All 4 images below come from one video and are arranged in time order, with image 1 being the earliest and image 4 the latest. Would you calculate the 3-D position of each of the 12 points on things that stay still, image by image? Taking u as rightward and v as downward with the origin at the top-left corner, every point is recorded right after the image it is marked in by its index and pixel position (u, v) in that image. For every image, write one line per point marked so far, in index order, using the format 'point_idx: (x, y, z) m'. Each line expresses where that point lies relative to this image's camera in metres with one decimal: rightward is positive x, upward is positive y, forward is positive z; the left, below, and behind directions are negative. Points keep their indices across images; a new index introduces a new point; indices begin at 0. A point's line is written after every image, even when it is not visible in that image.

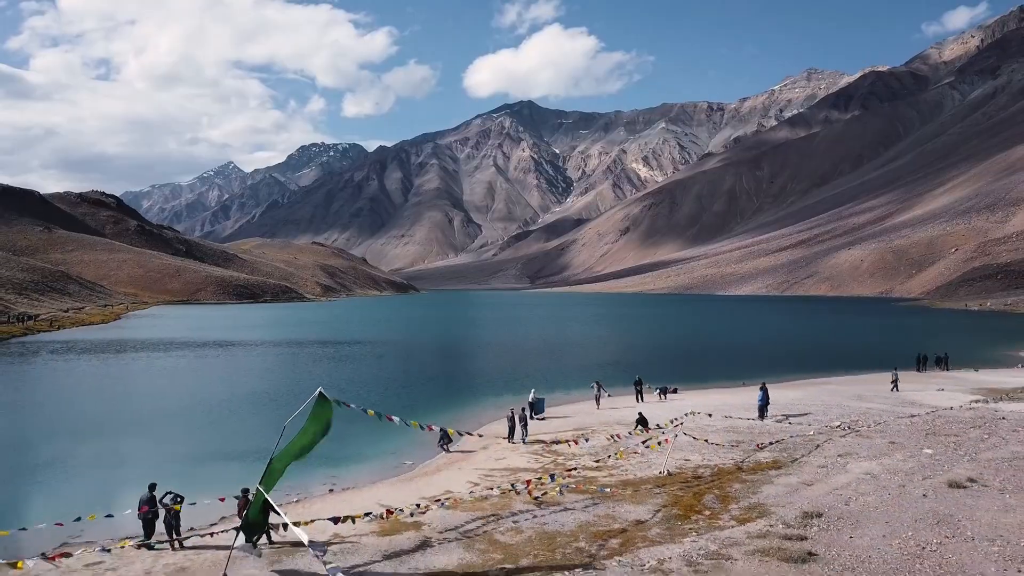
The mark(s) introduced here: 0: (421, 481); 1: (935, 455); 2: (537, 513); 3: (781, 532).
0: (-2.4, -5.2, +18.4) m
1: (+11.3, -4.4, +18.1) m
2: (+0.6, -4.9, +15.0) m
3: (+5.2, -4.7, +13.2) m
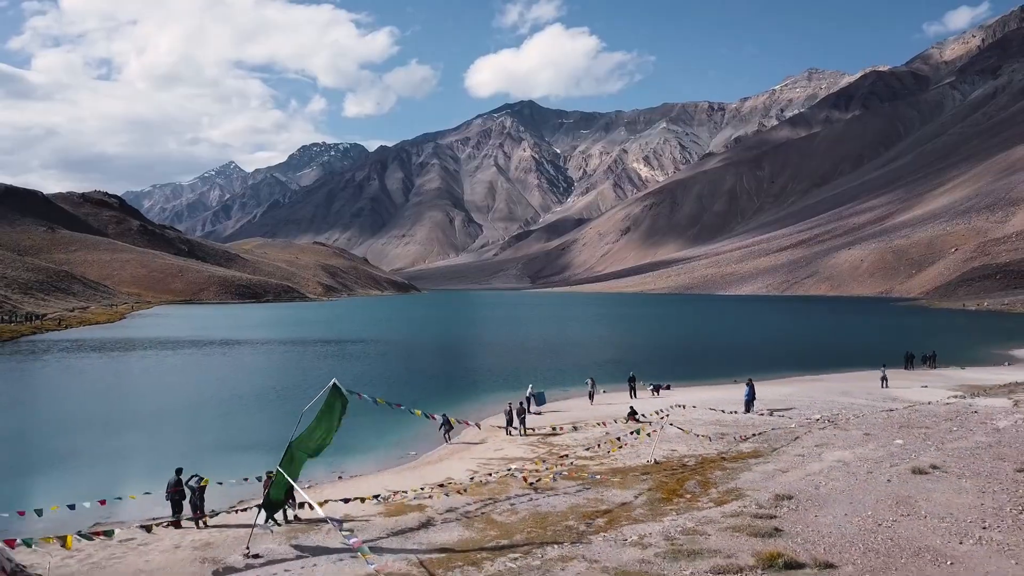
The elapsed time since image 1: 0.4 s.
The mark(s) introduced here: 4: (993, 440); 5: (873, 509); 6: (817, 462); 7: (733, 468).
0: (-2.5, -5.2, +19.7) m
1: (+11.2, -4.4, +19.3) m
2: (+0.5, -5.0, +16.3) m
3: (+5.1, -4.7, +14.4) m
4: (+13.6, -4.2, +19.2) m
5: (+7.5, -4.6, +14.1) m
6: (+8.1, -4.6, +18.1) m
7: (+5.7, -4.8, +18.0) m
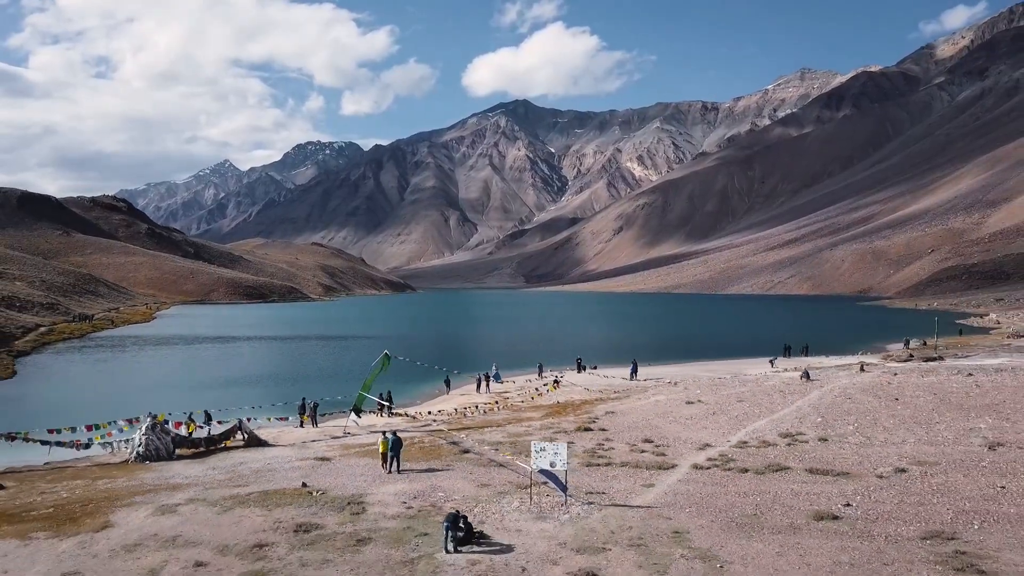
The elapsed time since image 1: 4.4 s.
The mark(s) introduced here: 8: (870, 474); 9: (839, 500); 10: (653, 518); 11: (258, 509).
0: (-4.3, -6.0, +34.2) m
1: (+9.4, -5.2, +34.0) m
2: (-1.3, -5.8, +30.8) m
3: (+3.3, -5.6, +29.0) m
4: (+11.8, -5.0, +33.9) m
5: (+5.7, -5.4, +28.7) m
6: (+6.3, -5.4, +32.7) m
7: (+3.9, -5.6, +32.6) m
8: (+9.7, -5.0, +18.5) m
9: (+7.9, -5.1, +16.5) m
10: (+3.1, -5.2, +15.5) m
11: (-6.6, -5.7, +17.5) m
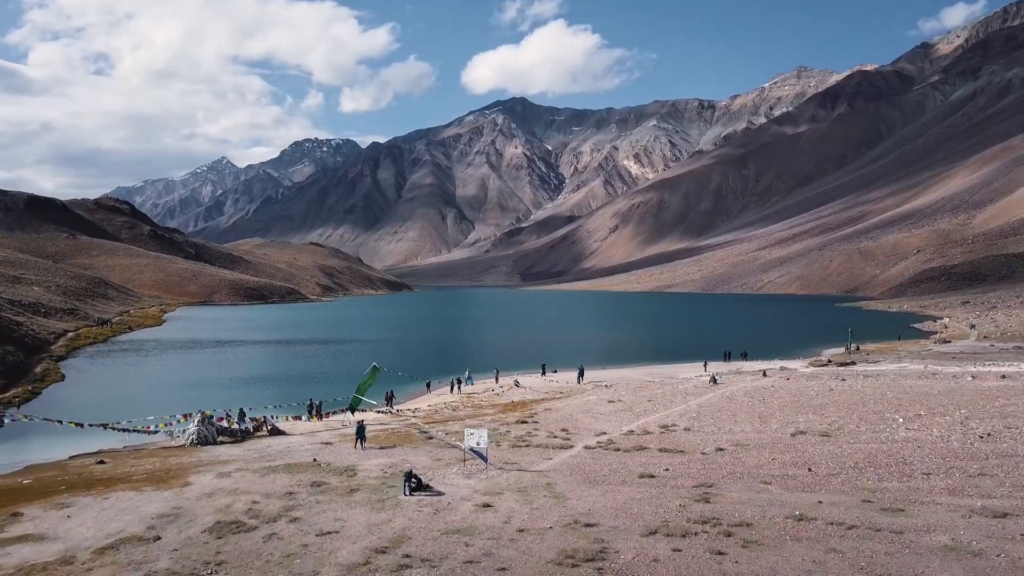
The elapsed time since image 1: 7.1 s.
0: (-6.6, -7.5, +43.0) m
1: (+7.1, -6.7, +42.8) m
2: (-3.6, -7.2, +39.6) m
3: (+1.0, -7.0, +37.8) m
4: (+9.5, -6.5, +42.7) m
5: (+3.4, -6.9, +37.6) m
6: (+4.0, -6.9, +41.6) m
7: (+1.6, -7.0, +41.4) m
8: (+7.5, -6.6, +27.3) m
9: (+5.6, -6.6, +25.3) m
10: (+0.9, -6.8, +24.4) m
11: (-8.8, -7.2, +26.3) m
